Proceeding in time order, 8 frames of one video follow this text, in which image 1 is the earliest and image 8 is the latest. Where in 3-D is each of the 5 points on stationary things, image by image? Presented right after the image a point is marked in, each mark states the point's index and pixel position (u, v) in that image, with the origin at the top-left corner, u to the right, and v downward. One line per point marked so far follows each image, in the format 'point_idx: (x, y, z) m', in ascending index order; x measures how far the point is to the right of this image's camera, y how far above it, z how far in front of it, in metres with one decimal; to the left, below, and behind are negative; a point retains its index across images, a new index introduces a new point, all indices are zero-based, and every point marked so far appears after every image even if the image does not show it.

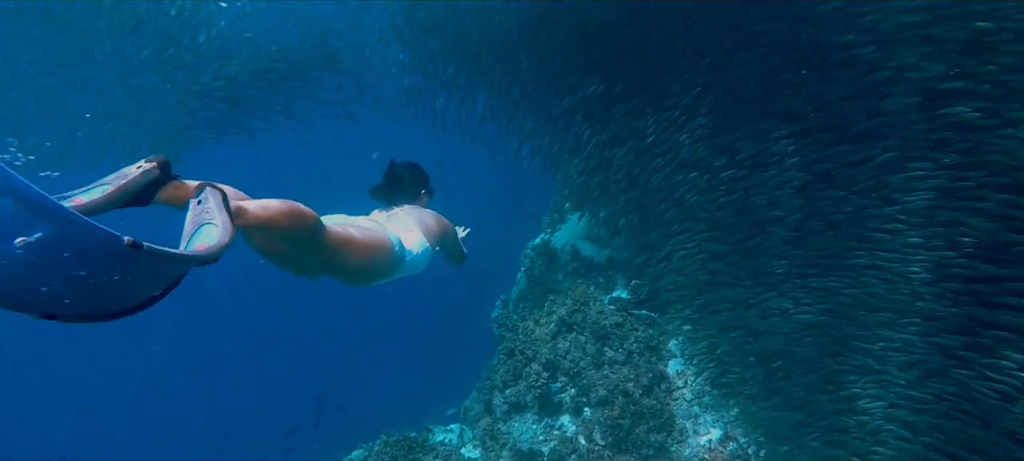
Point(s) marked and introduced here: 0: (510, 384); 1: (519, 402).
0: (-0.1, -1.8, +8.7) m
1: (+0.1, -2.0, +8.4) m
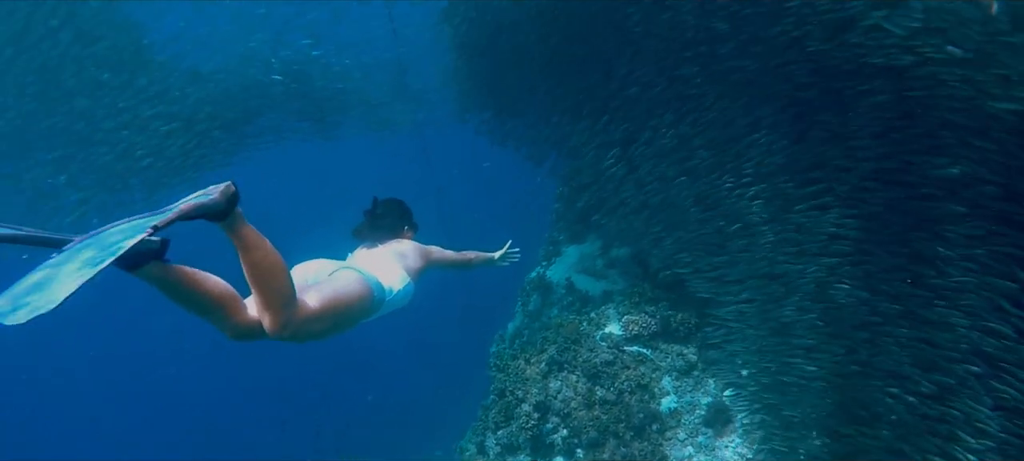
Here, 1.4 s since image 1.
0: (-0.1, -2.3, +8.5) m
1: (0.0, -2.4, +8.2) m
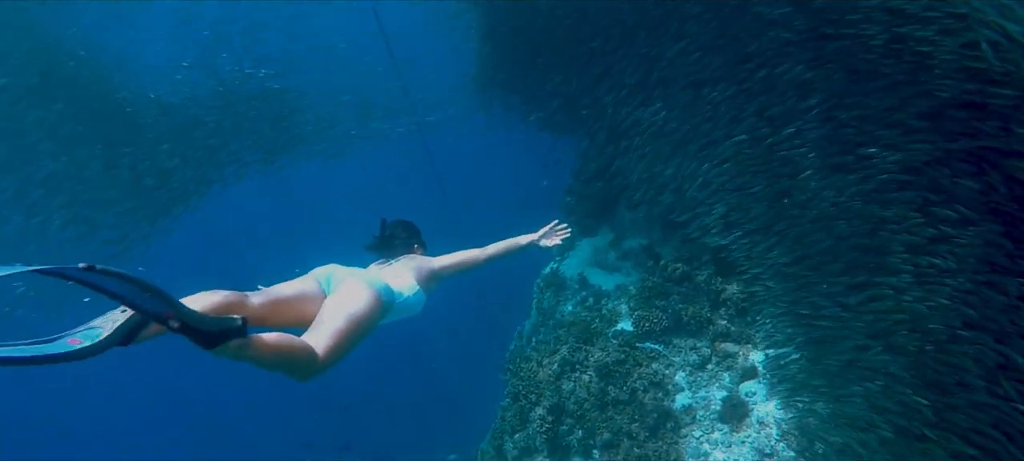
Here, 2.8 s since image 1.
0: (+0.1, -2.3, +8.6) m
1: (+0.2, -2.4, +8.2) m
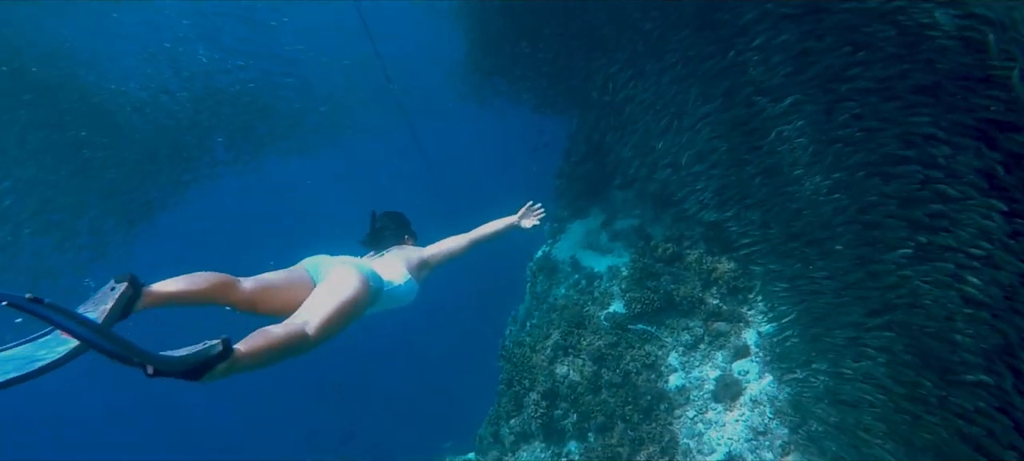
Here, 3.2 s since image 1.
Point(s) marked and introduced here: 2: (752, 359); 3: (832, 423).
0: (0.0, -2.1, +8.6) m
1: (+0.1, -2.2, +8.2) m
2: (+2.4, -1.3, +7.6) m
3: (+2.9, -1.7, +6.6) m
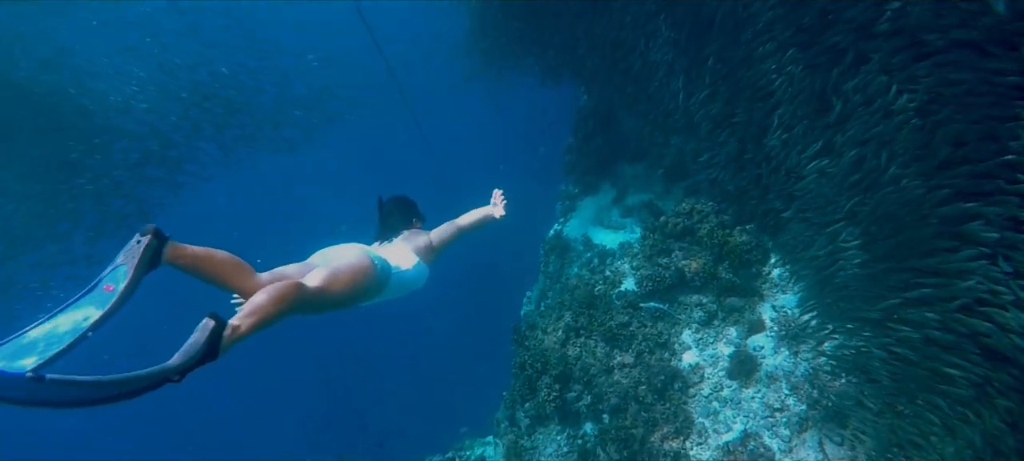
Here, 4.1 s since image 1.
0: (+0.2, -1.9, +8.5) m
1: (+0.3, -2.0, +8.2) m
2: (+2.5, -1.0, +7.3) m
3: (+2.9, -1.5, +6.4) m
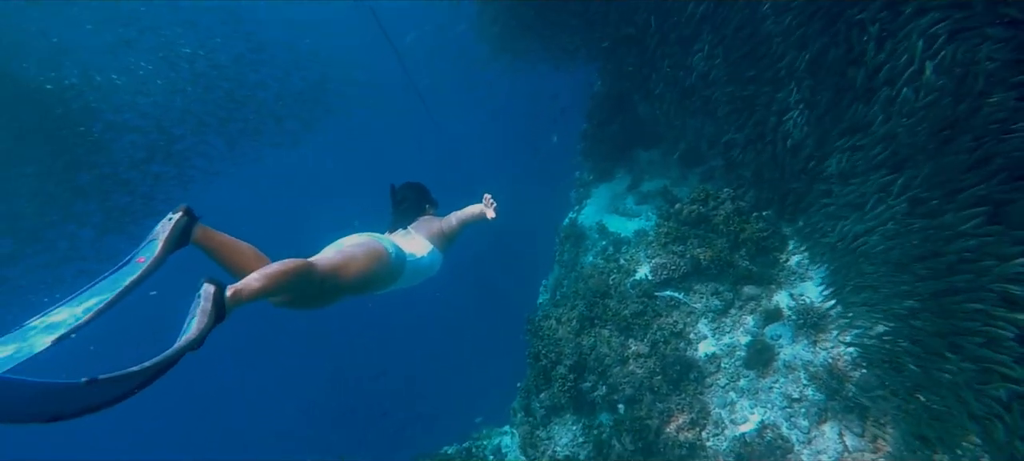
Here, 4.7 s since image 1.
0: (+0.4, -1.8, +8.4) m
1: (+0.5, -1.9, +8.1) m
2: (+2.6, -0.9, +7.2) m
3: (+3.0, -1.3, +6.2) m
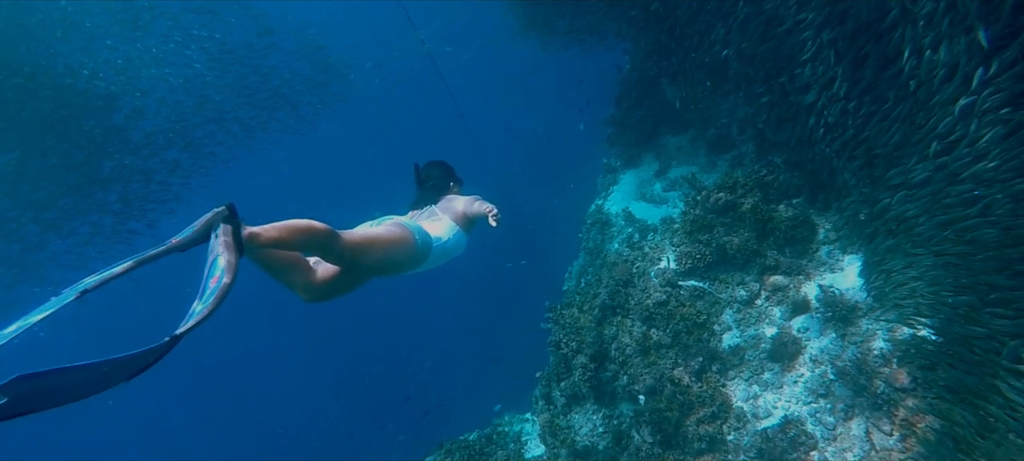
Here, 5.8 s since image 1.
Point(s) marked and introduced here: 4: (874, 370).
0: (+0.6, -1.6, +8.3) m
1: (+0.7, -1.8, +8.0) m
2: (+2.8, -0.8, +7.0) m
3: (+3.1, -1.3, +6.0) m
4: (+3.1, -1.2, +6.3) m
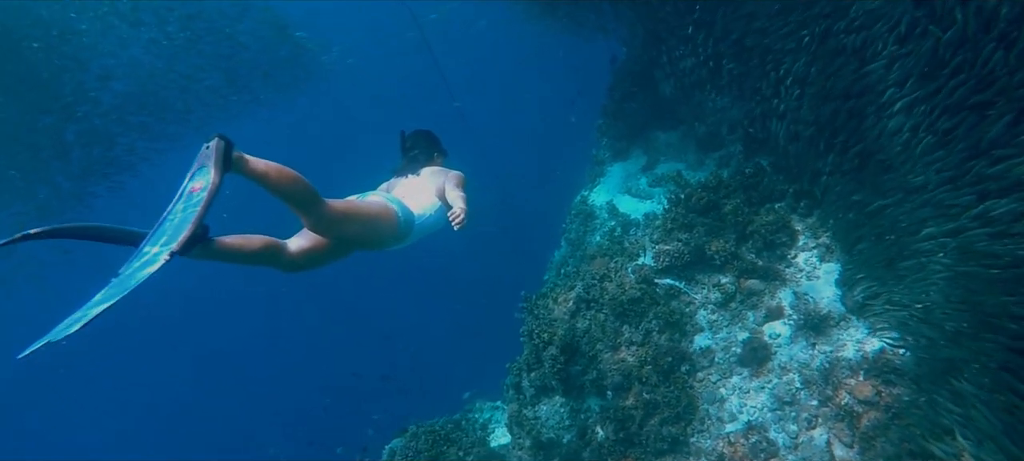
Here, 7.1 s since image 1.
0: (+0.3, -1.5, +8.3) m
1: (+0.4, -1.7, +8.0) m
2: (+2.5, -0.8, +6.9) m
3: (+2.8, -1.4, +5.9) m
4: (+2.7, -1.3, +6.2) m
